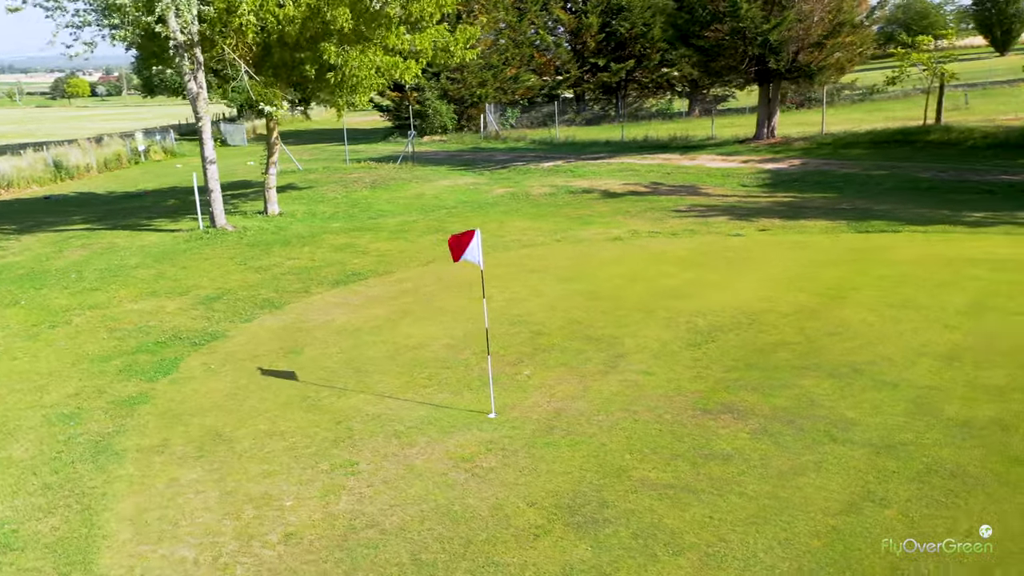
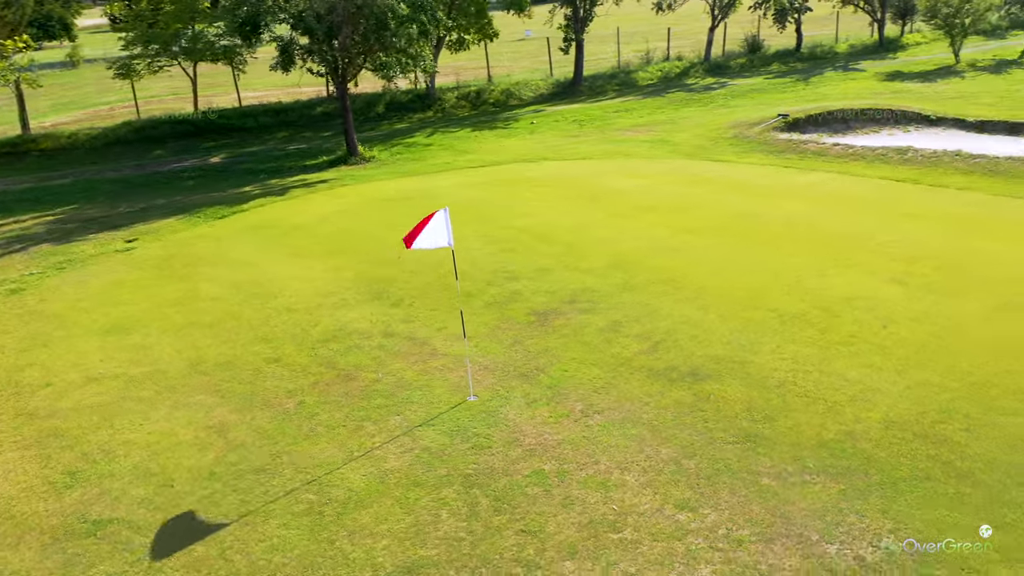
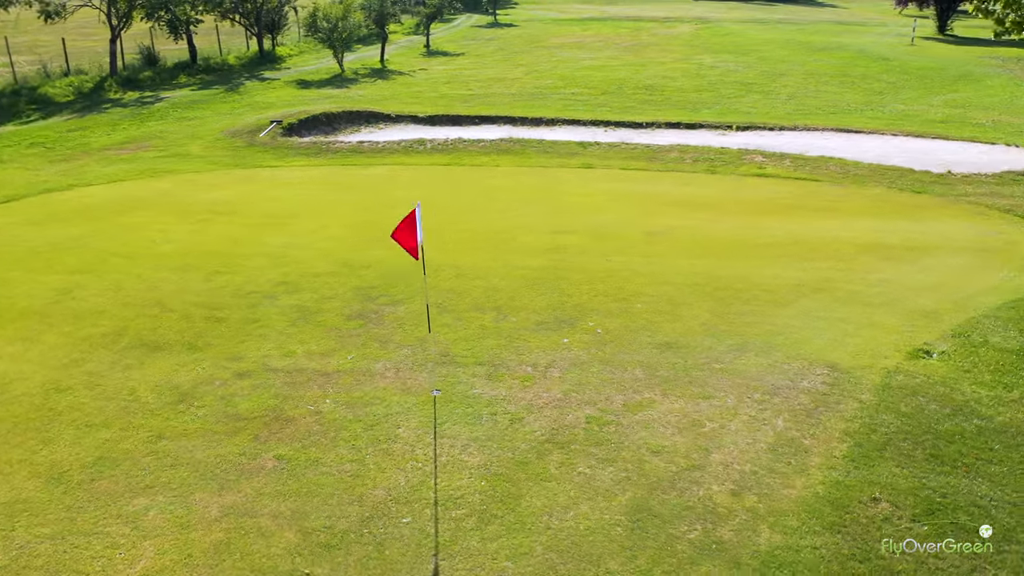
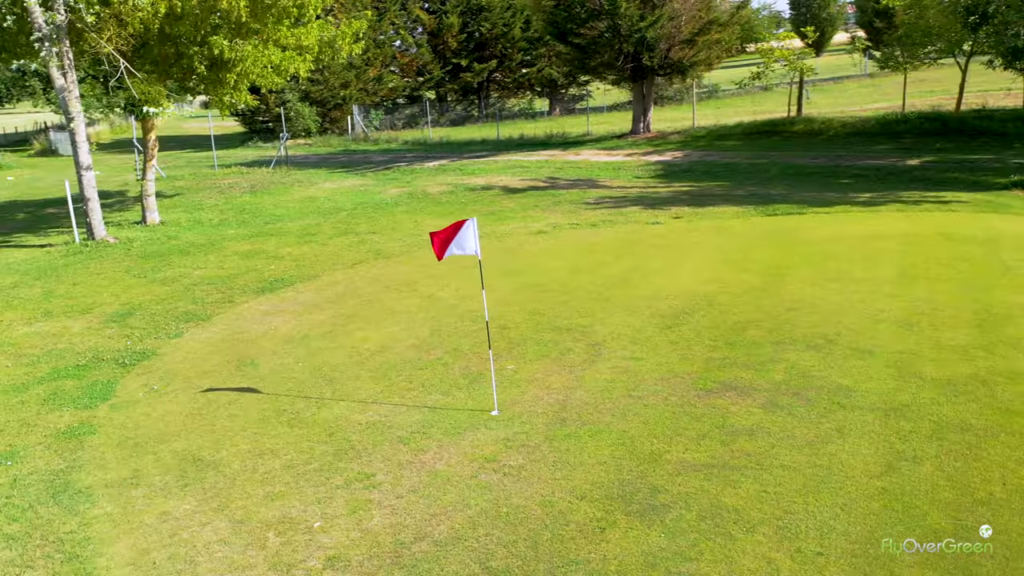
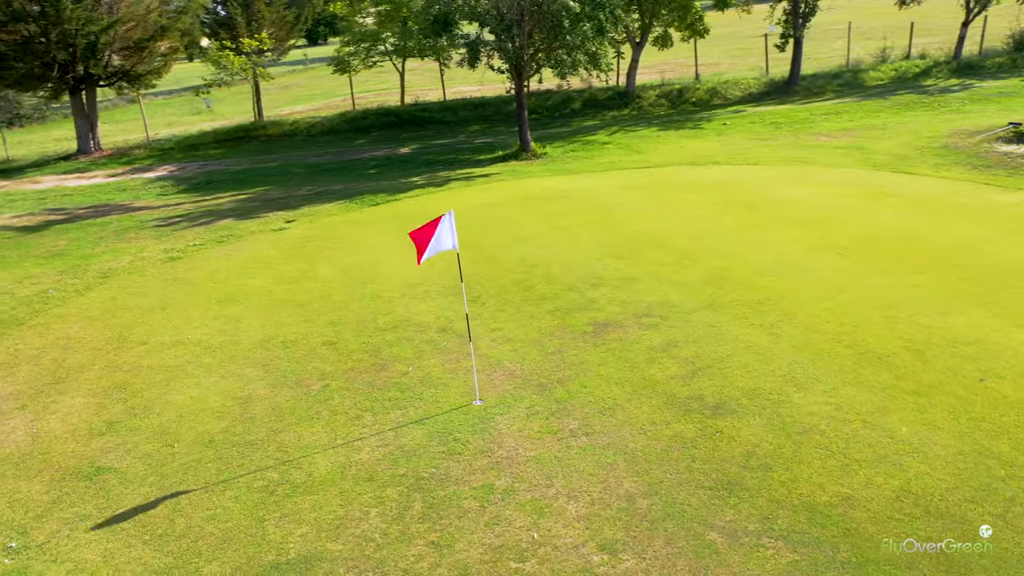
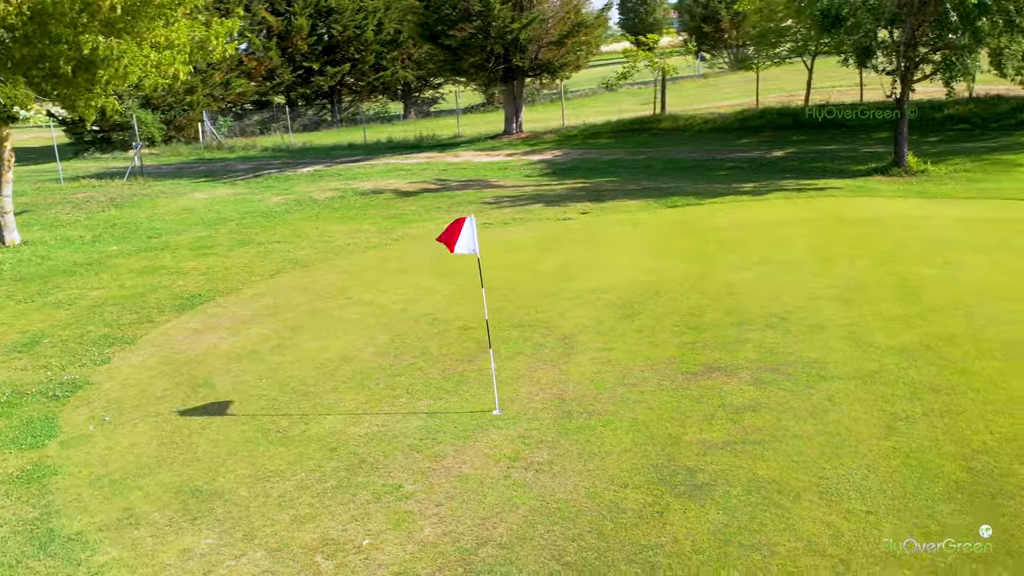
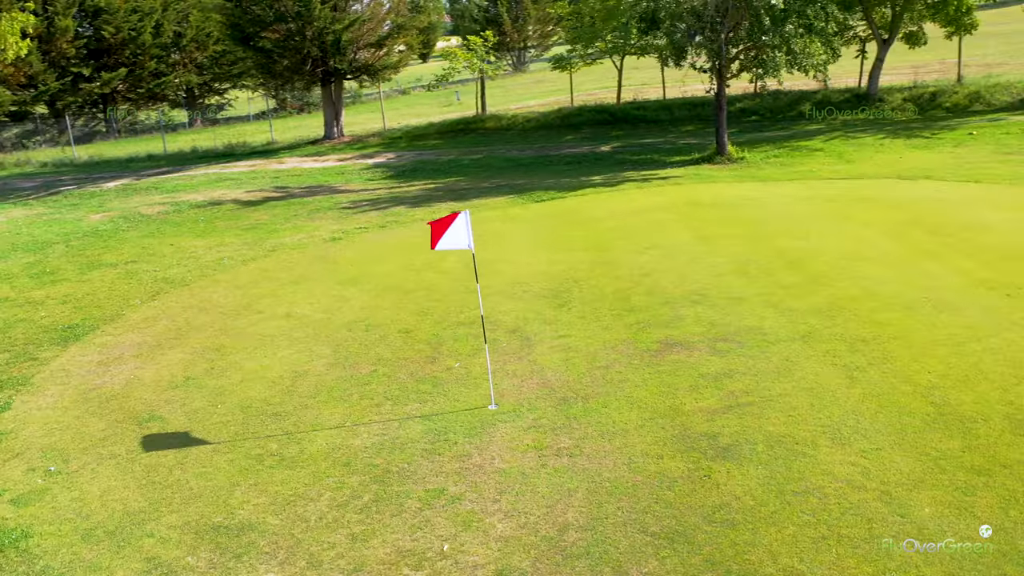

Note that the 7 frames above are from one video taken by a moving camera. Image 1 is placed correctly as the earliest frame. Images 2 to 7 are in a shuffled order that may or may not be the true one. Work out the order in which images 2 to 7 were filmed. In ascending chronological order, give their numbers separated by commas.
4, 6, 7, 5, 2, 3
